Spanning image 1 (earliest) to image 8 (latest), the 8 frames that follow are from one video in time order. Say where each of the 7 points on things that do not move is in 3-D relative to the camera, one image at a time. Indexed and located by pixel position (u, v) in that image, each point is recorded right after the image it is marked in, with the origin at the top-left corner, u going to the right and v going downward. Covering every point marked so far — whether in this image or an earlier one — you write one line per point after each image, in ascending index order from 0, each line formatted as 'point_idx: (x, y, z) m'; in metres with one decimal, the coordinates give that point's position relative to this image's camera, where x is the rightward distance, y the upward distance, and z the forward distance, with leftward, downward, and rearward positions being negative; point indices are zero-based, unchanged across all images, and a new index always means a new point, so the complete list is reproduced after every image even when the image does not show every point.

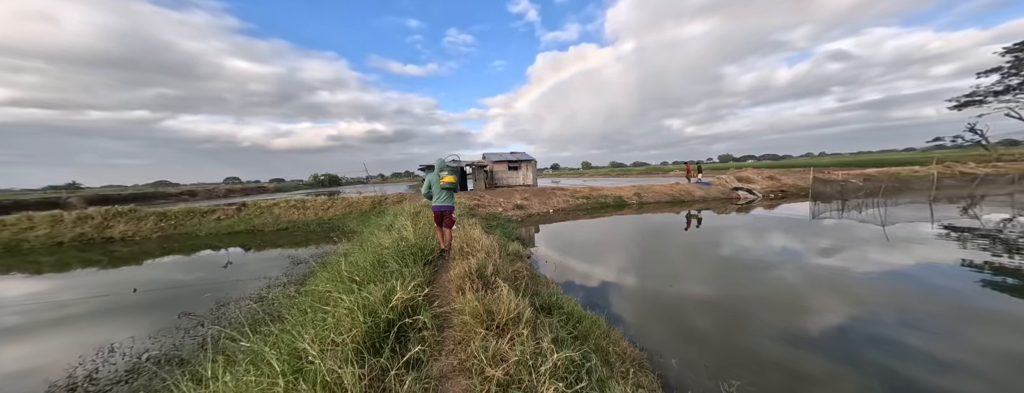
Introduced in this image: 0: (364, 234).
0: (-5.3, -1.0, +10.2) m
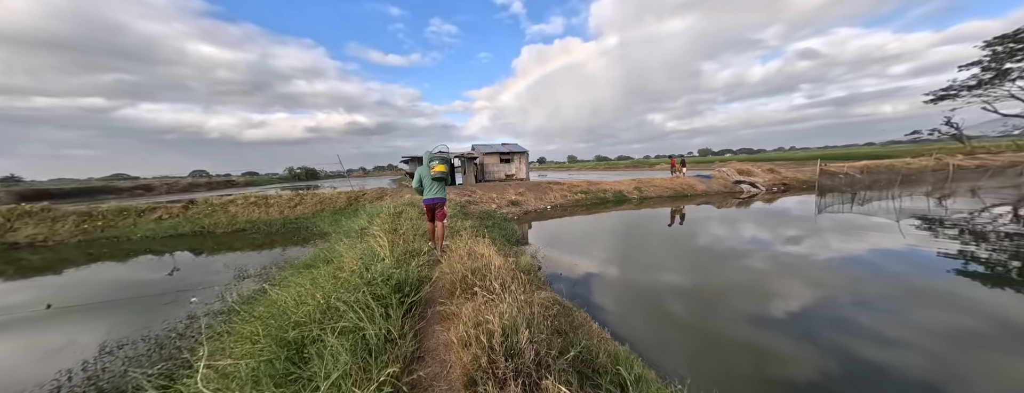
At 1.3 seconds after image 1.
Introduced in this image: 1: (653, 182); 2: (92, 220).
0: (-5.4, -0.9, +8.6) m
1: (+9.6, +1.0, +17.4) m
2: (-15.7, -0.9, +9.9) m
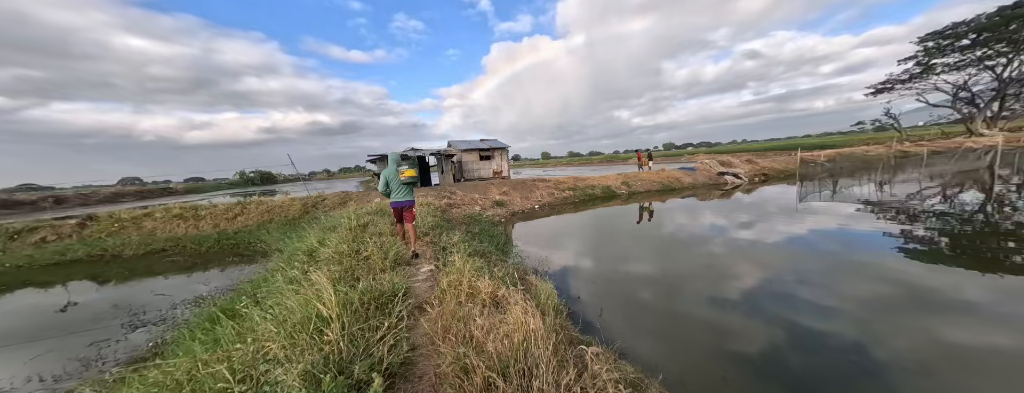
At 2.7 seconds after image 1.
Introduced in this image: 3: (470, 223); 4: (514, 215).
0: (-5.6, -1.1, +7.0) m
1: (+8.4, +1.3, +17.0) m
2: (-16.0, -1.5, +7.3) m
3: (-1.3, -0.8, +8.2) m
4: (+0.2, -0.8, +11.5) m
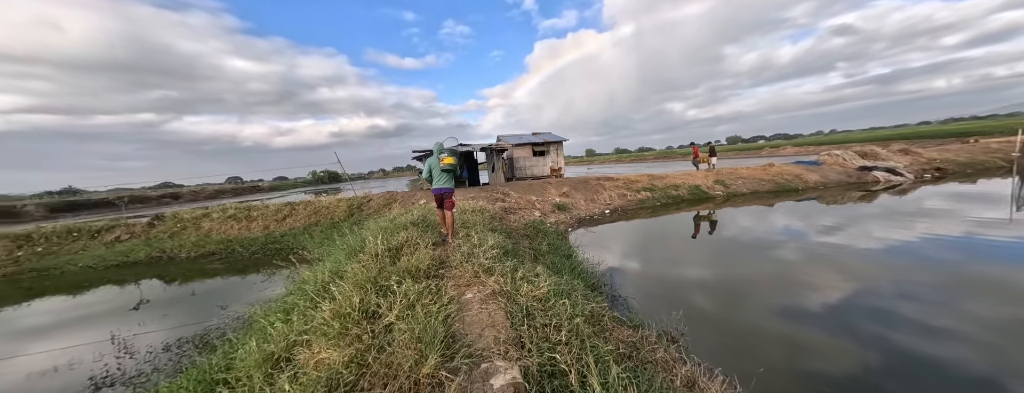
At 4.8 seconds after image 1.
0: (-3.9, -1.2, +5.8) m
1: (+11.5, +1.2, +13.5) m
2: (-14.2, -1.4, +7.7) m
3: (+0.5, -0.9, +6.3) m
4: (+2.5, -0.9, +9.4) m
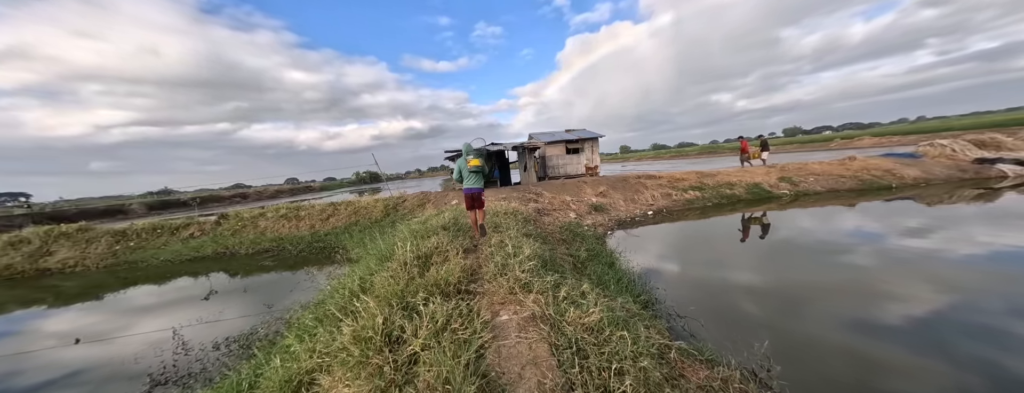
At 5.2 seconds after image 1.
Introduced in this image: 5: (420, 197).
0: (-3.2, -1.2, +5.8) m
1: (+13.0, +1.3, +11.7) m
2: (-13.1, -1.5, +8.9) m
3: (+1.3, -0.9, +5.8) m
4: (+3.6, -0.9, +8.6) m
5: (-4.0, 0.0, +11.5) m
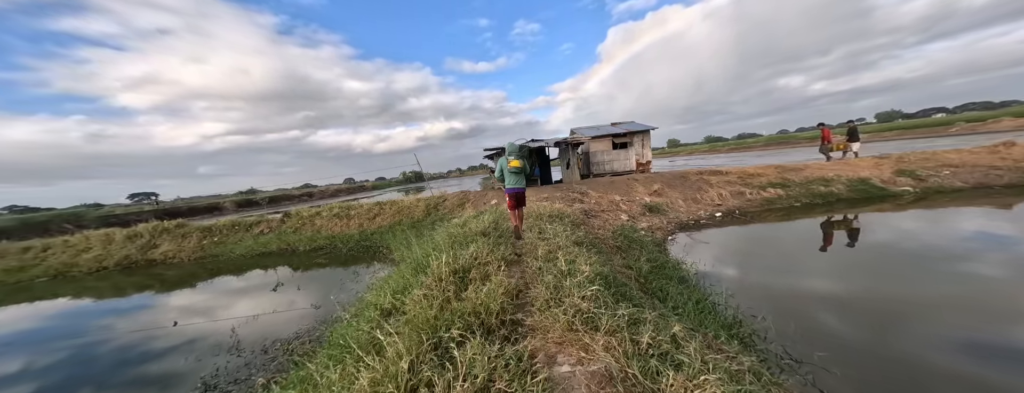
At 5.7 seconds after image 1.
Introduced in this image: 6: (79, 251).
0: (-2.2, -1.3, +5.7) m
1: (+14.6, +1.3, +9.2) m
2: (-11.6, -1.5, +10.2) m
3: (+2.2, -0.9, +5.1) m
4: (+4.9, -0.9, +7.5) m
5: (-2.3, 0.0, +11.4) m
6: (-15.2, -1.9, +9.2) m
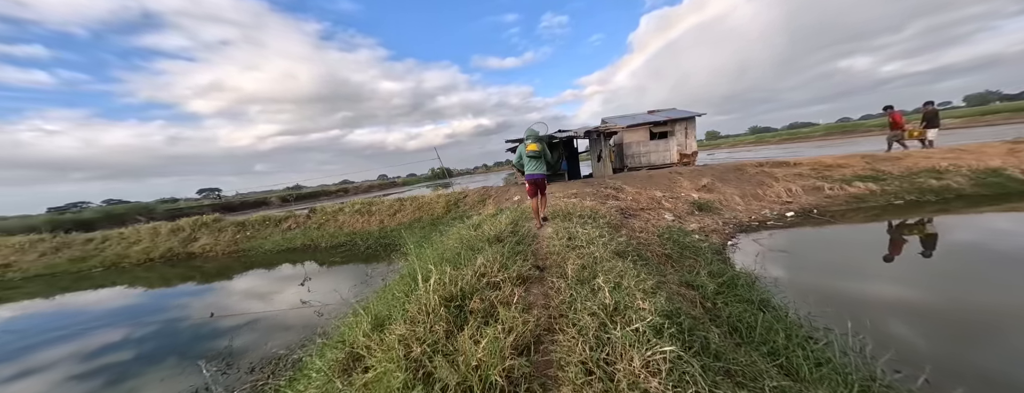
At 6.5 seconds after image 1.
0: (-1.8, -1.2, +5.1) m
1: (+15.3, +1.4, +6.9) m
2: (-10.7, -1.3, +10.5) m
3: (+2.5, -0.9, +4.1) m
4: (+5.5, -0.8, +6.2) m
5: (-1.3, +0.2, +10.8) m
6: (-14.3, -1.7, +9.9) m
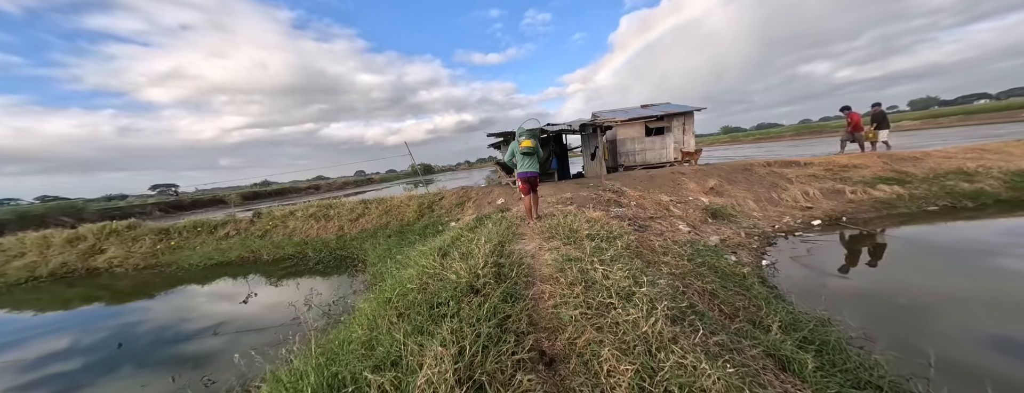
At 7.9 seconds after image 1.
0: (-2.0, -1.3, +3.8) m
1: (+14.9, +1.3, +6.6) m
2: (-11.3, -1.4, +8.6) m
3: (+2.3, -1.0, +3.0) m
4: (+5.2, -0.9, +5.3) m
5: (-1.8, +0.1, +9.4) m
6: (-14.8, -1.8, +7.8) m
